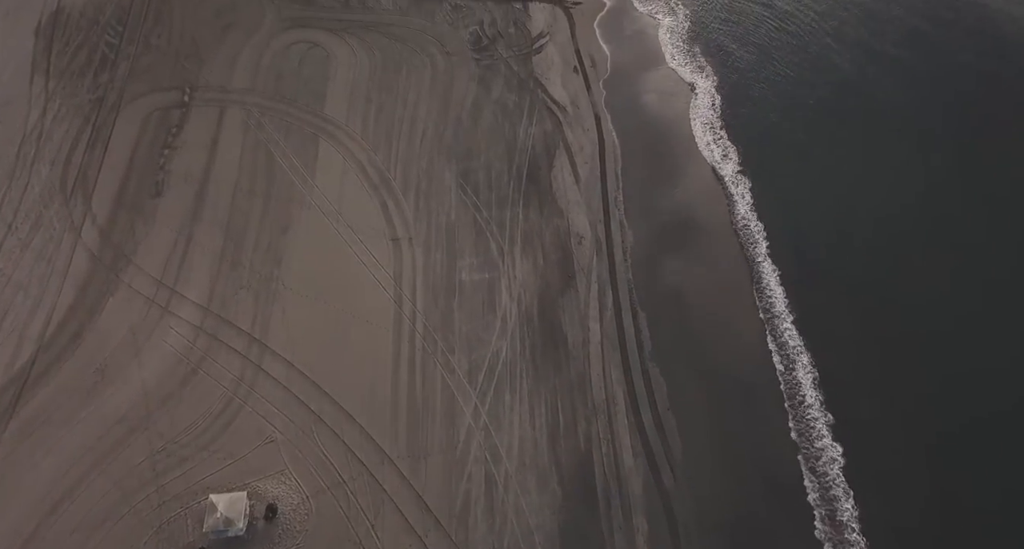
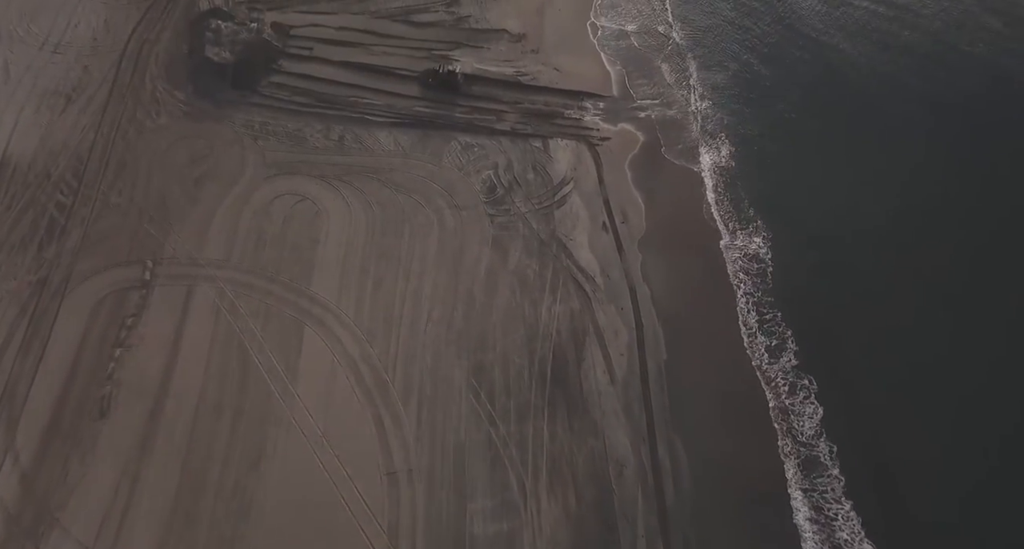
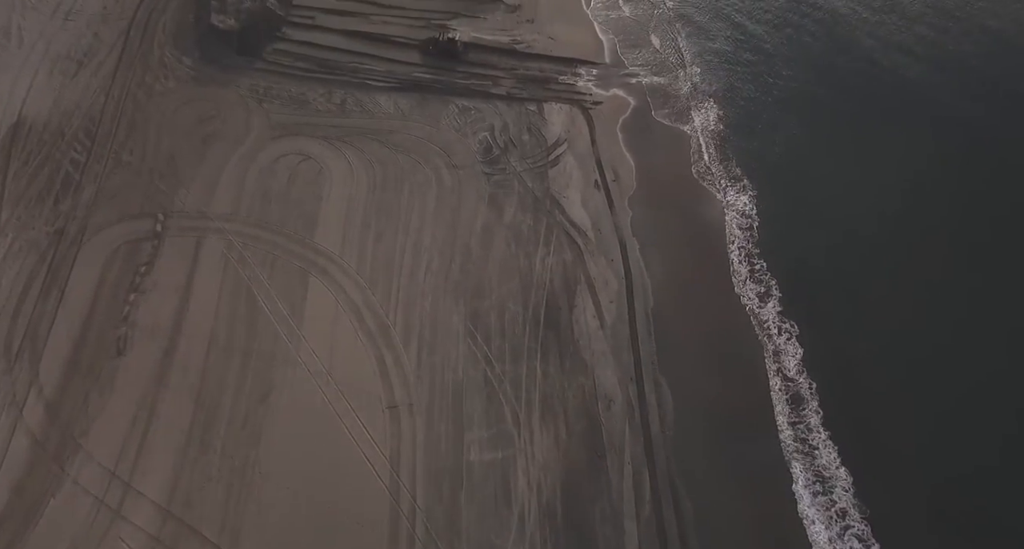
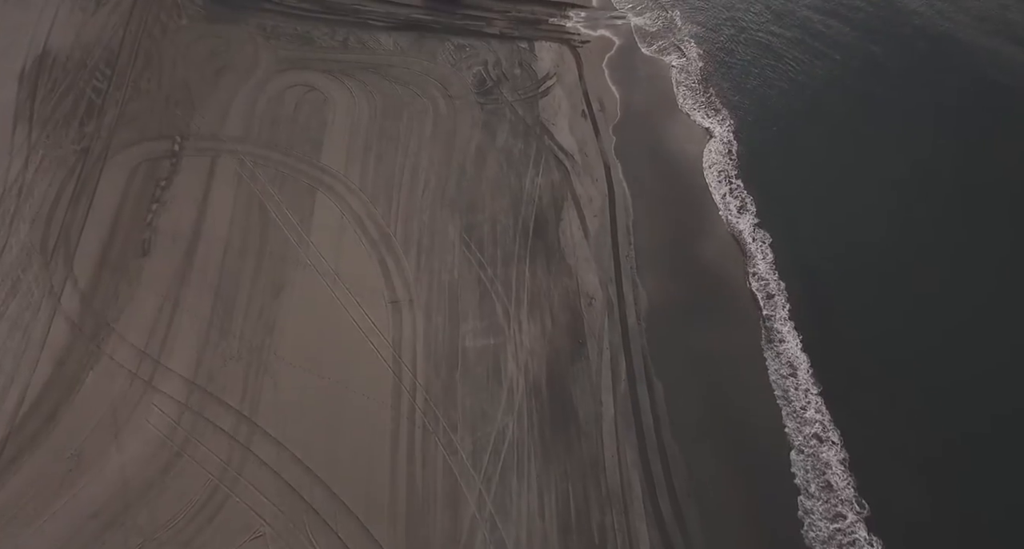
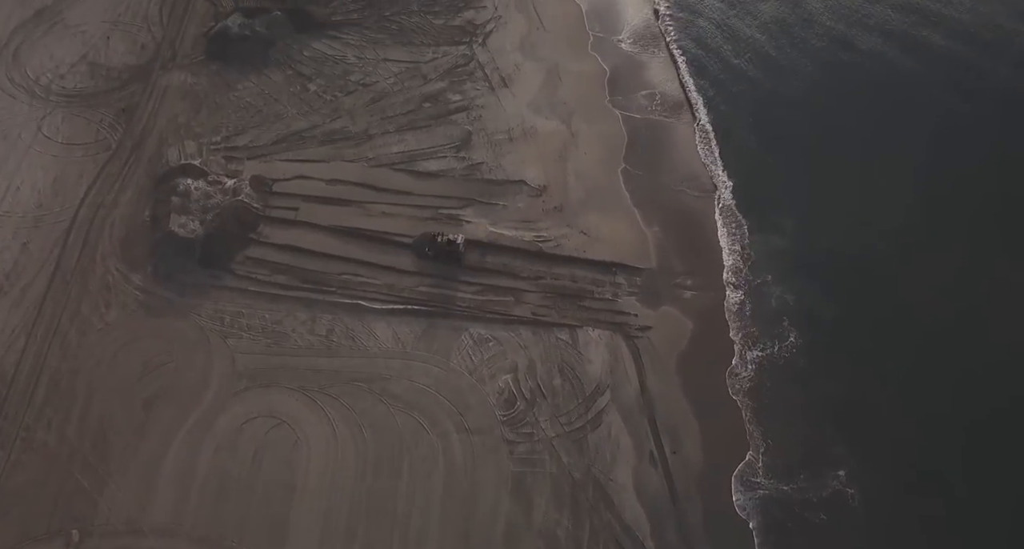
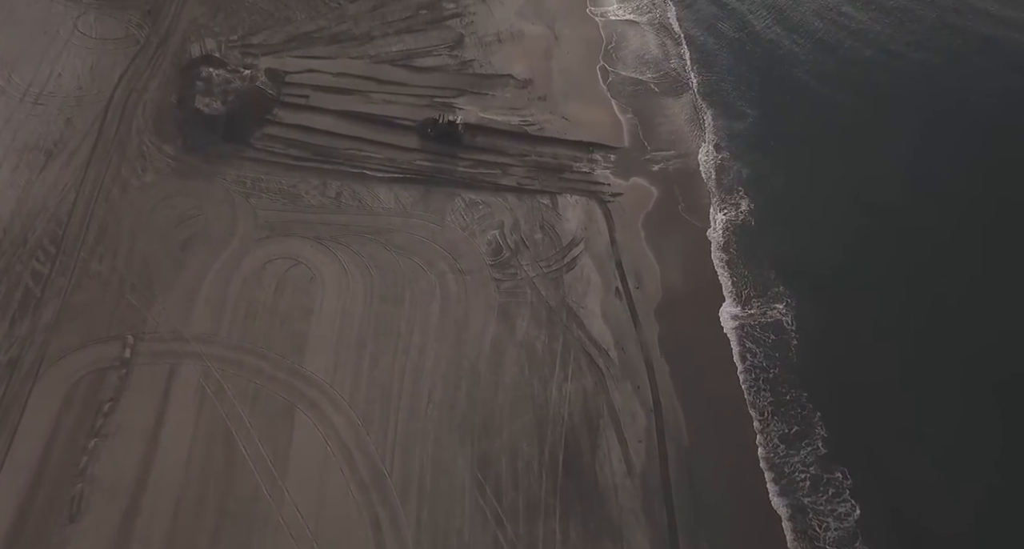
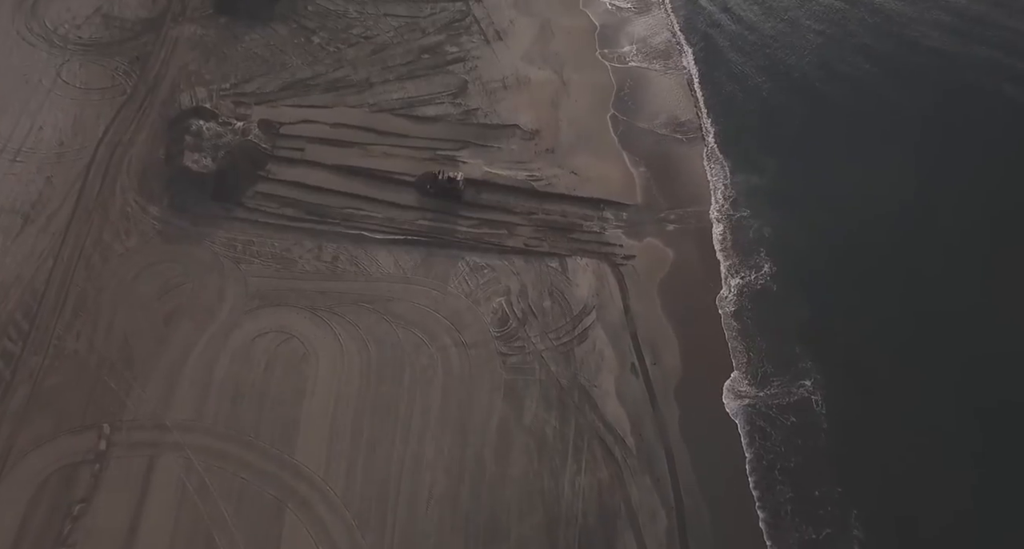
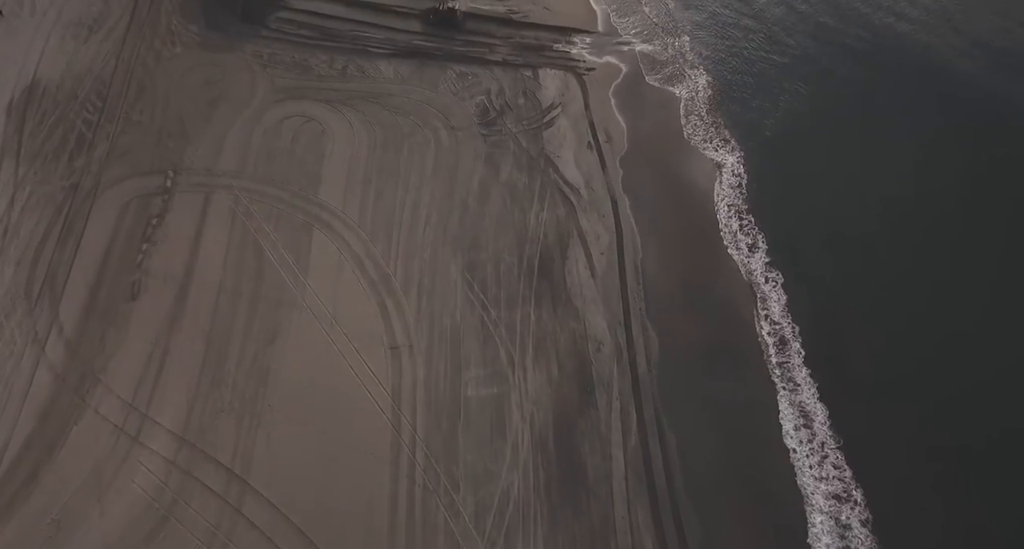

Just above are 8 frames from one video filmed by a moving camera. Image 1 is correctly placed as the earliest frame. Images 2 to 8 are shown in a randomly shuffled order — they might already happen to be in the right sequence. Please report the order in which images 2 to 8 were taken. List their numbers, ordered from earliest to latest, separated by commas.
4, 8, 3, 2, 6, 7, 5
